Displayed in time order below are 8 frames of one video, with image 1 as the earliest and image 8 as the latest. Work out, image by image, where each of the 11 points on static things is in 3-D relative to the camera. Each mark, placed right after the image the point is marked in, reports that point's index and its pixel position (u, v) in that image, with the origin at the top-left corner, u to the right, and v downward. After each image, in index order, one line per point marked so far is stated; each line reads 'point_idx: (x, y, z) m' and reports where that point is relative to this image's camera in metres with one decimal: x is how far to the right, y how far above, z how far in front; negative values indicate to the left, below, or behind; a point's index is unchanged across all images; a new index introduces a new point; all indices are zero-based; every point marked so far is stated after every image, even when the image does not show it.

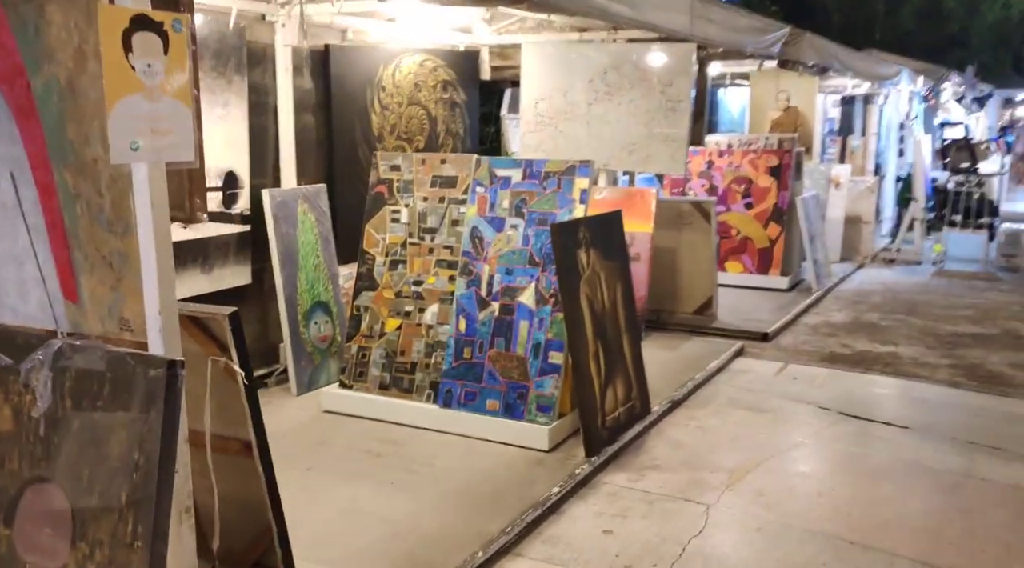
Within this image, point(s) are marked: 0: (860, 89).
0: (+4.2, +2.4, +11.0) m
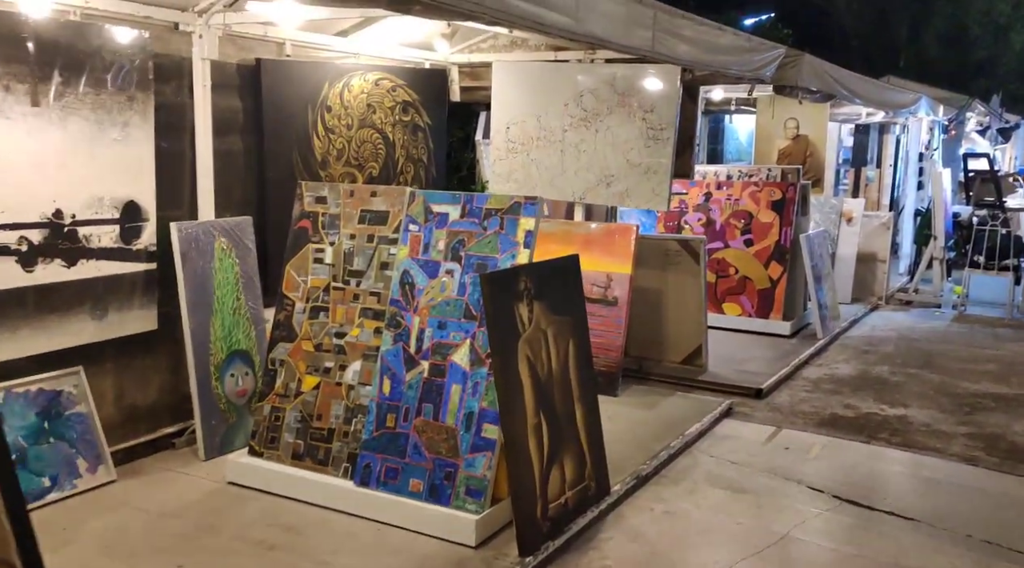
0: (+4.1, +1.9, +10.3) m
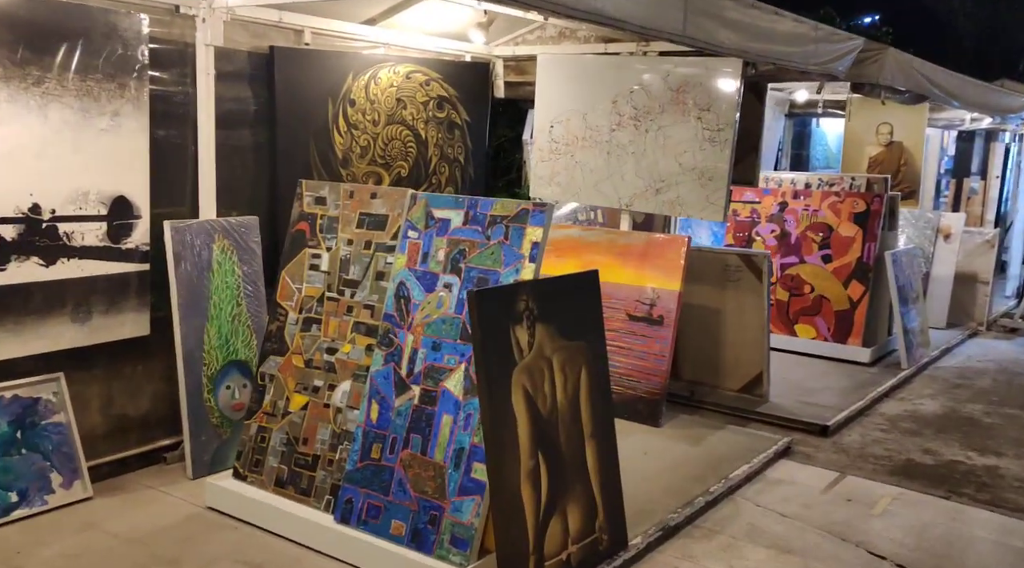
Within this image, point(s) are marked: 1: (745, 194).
0: (+4.8, +1.6, +9.4) m
1: (+2.0, +0.8, +7.8) m
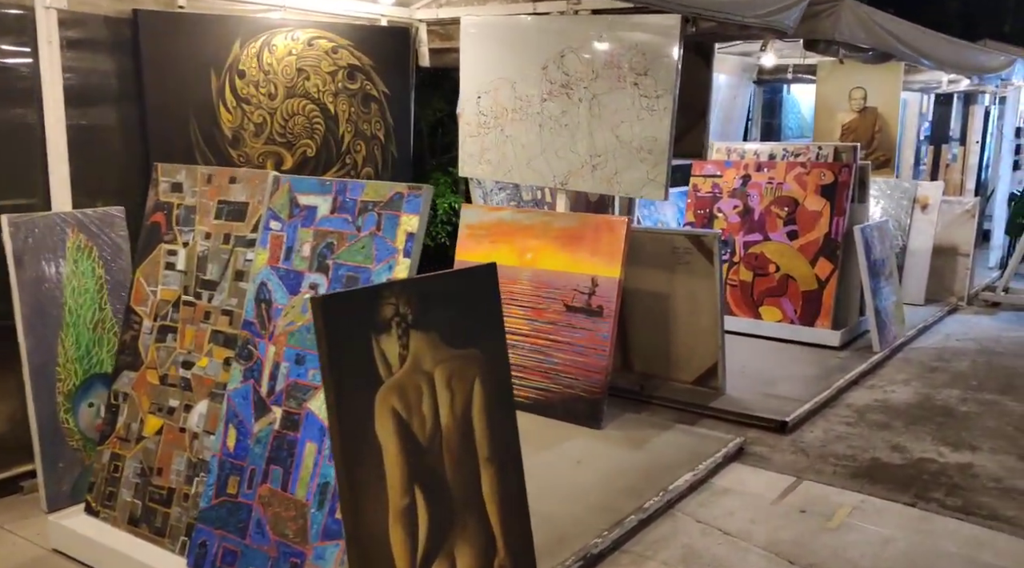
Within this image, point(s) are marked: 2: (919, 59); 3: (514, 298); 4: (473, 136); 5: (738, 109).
0: (+4.3, +1.9, +8.8) m
1: (+1.5, +0.9, +7.3) m
2: (+2.5, +1.4, +5.5) m
3: (0.0, -0.1, +5.0) m
4: (-0.2, +0.8, +5.1) m
5: (+2.3, +1.8, +9.4) m
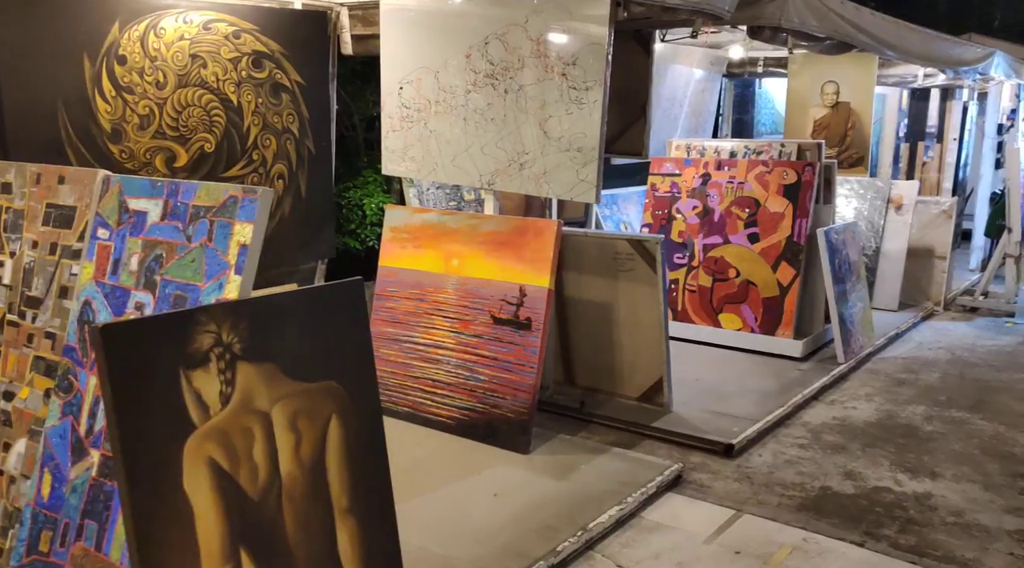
0: (+3.9, +1.9, +8.4) m
1: (+1.1, +0.9, +6.8) m
2: (+2.1, +1.3, +5.1) m
3: (-0.4, -0.1, +4.5) m
4: (-0.6, +0.8, +4.7) m
5: (+1.9, +1.8, +9.0) m
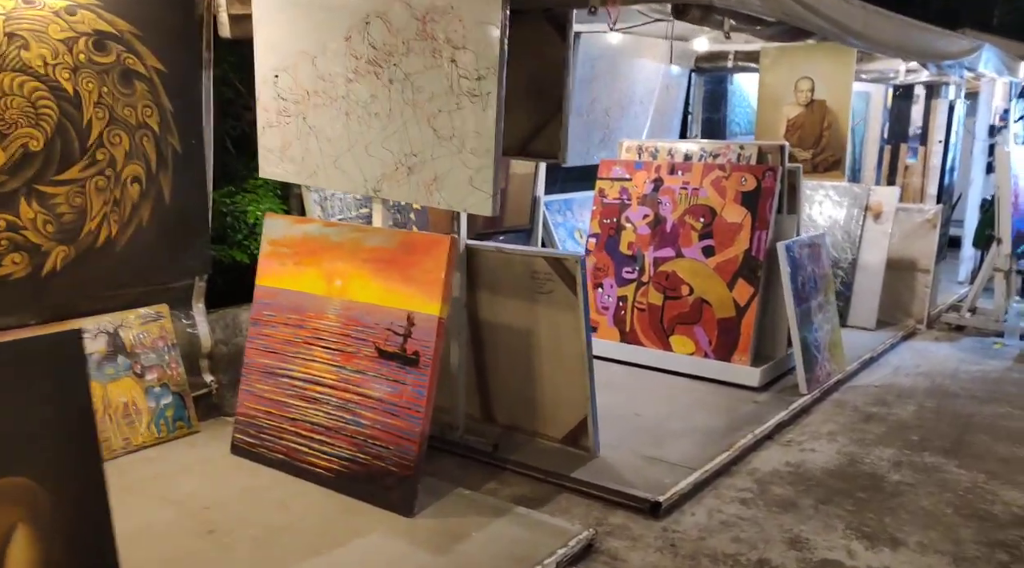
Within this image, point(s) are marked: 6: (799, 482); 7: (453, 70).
0: (+3.4, +1.7, +7.8) m
1: (+0.7, +0.8, +6.1) m
2: (+1.6, +1.2, +4.4) m
3: (-0.8, -0.2, +3.9) m
4: (-1.0, +0.7, +4.0) m
5: (+1.5, +1.7, +8.3) m
6: (+1.3, -0.9, +4.2) m
7: (-0.2, +0.8, +3.3) m
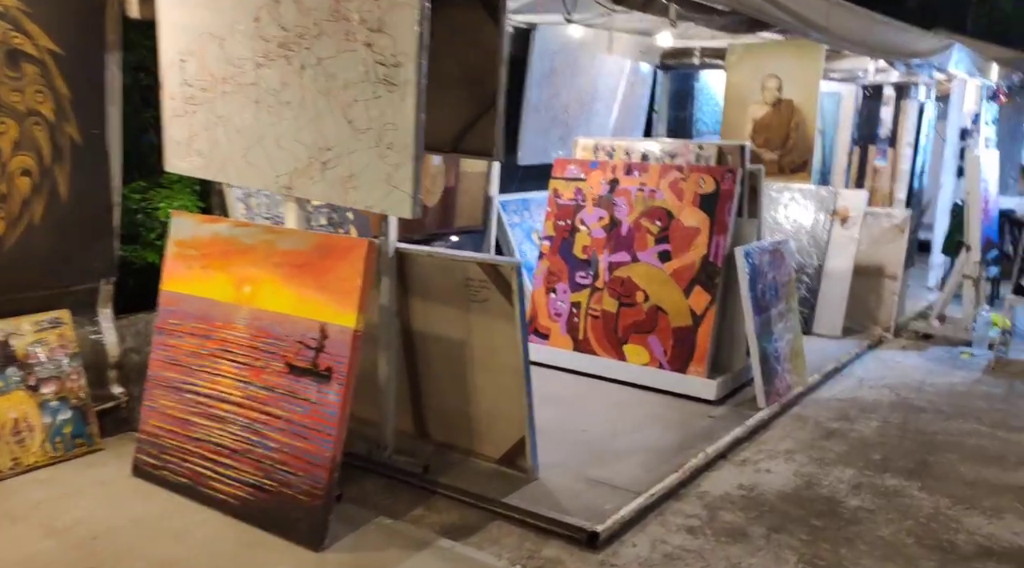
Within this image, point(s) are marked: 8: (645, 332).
0: (+3.1, +1.7, +7.5) m
1: (+0.4, +0.7, +5.8) m
2: (+1.3, +1.1, +4.1) m
3: (-1.1, -0.3, +3.5) m
4: (-1.3, +0.7, +3.6) m
5: (+1.1, +1.6, +8.0) m
6: (+1.0, -0.9, +3.9) m
7: (-0.5, +0.8, +3.0) m
8: (+0.8, -0.3, +5.4) m
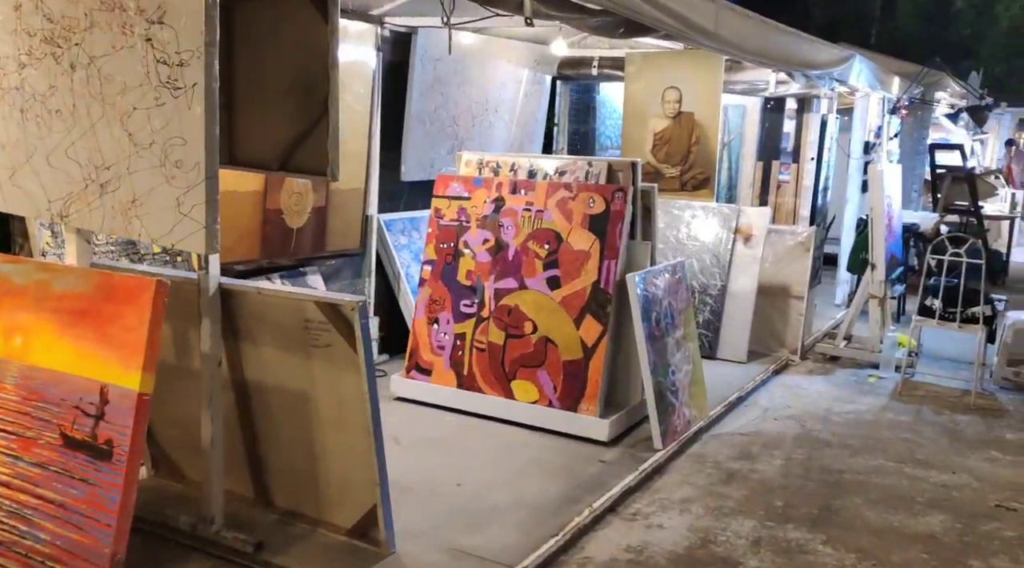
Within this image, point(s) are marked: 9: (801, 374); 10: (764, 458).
0: (+2.2, +1.5, +7.2) m
1: (-0.4, +0.6, +5.3) m
2: (+0.7, +1.0, +3.7) m
3: (-1.6, -0.4, +2.9) m
4: (-1.9, +0.5, +3.0) m
5: (+0.2, +1.4, +7.6) m
6: (+0.5, -1.1, +3.4) m
7: (-1.0, +0.6, +2.4) m
8: (+0.1, -0.4, +4.9) m
9: (+2.1, -0.7, +6.6) m
10: (+1.3, -0.9, +4.8) m
